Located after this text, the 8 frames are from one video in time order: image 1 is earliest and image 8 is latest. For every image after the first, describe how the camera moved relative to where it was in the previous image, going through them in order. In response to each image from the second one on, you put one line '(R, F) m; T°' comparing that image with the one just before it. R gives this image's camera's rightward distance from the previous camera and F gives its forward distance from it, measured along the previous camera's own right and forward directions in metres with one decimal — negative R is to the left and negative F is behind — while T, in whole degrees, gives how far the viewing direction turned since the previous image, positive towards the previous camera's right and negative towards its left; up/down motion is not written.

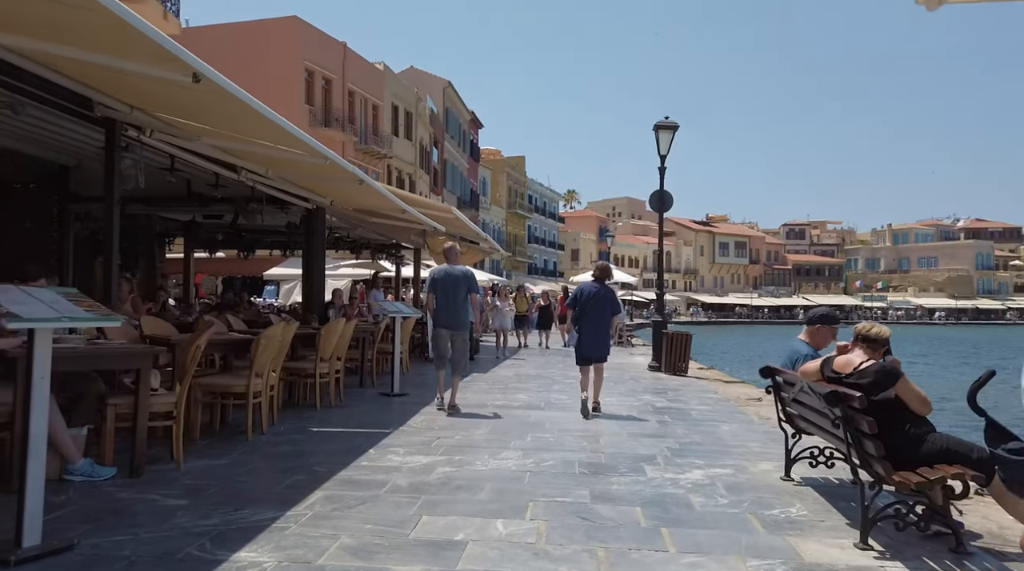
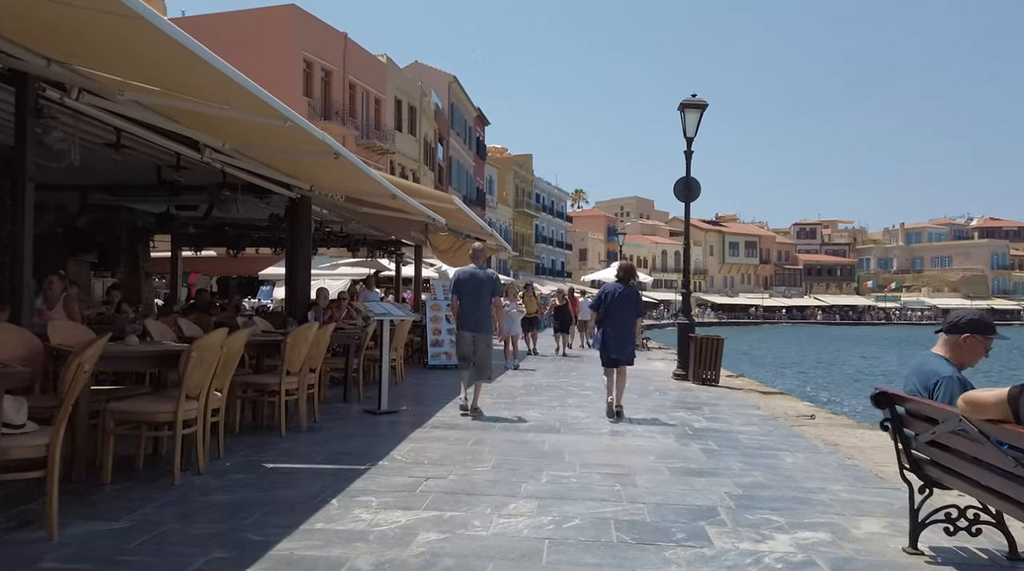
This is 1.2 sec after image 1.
(0.0, +1.7) m; 0°
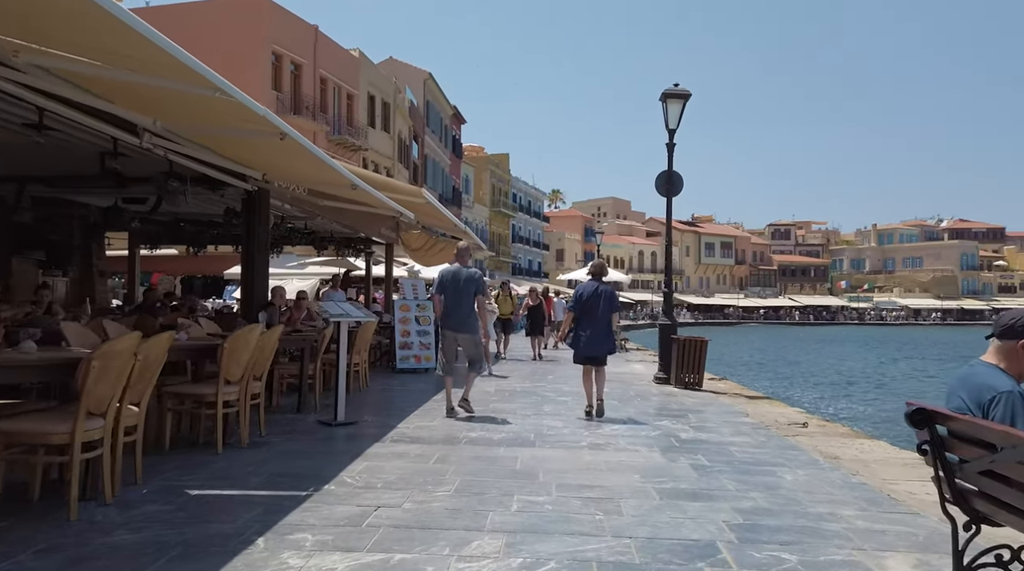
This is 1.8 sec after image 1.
(+0.1, +0.8) m; +1°
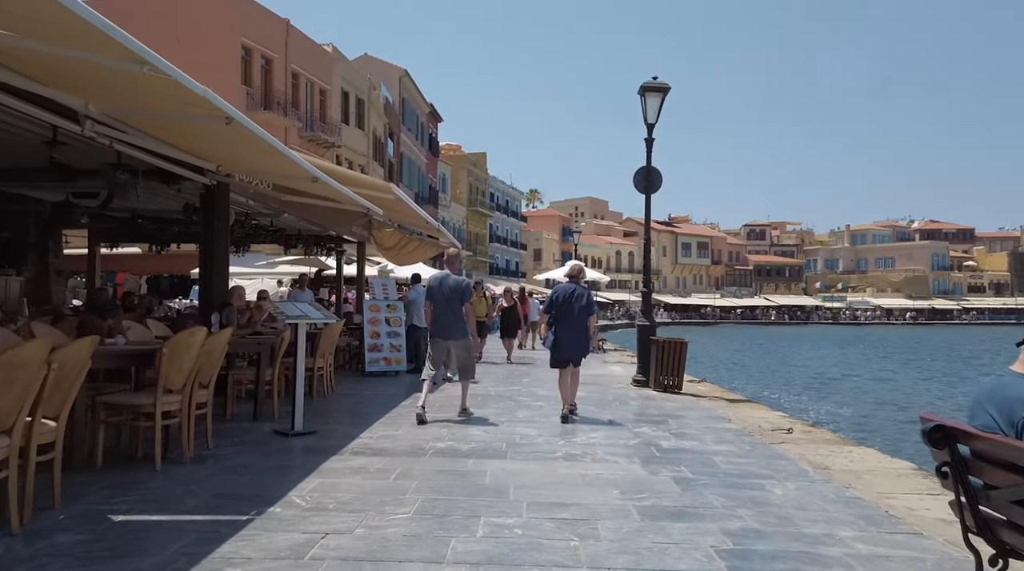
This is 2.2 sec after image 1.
(+0.1, +0.5) m; +1°
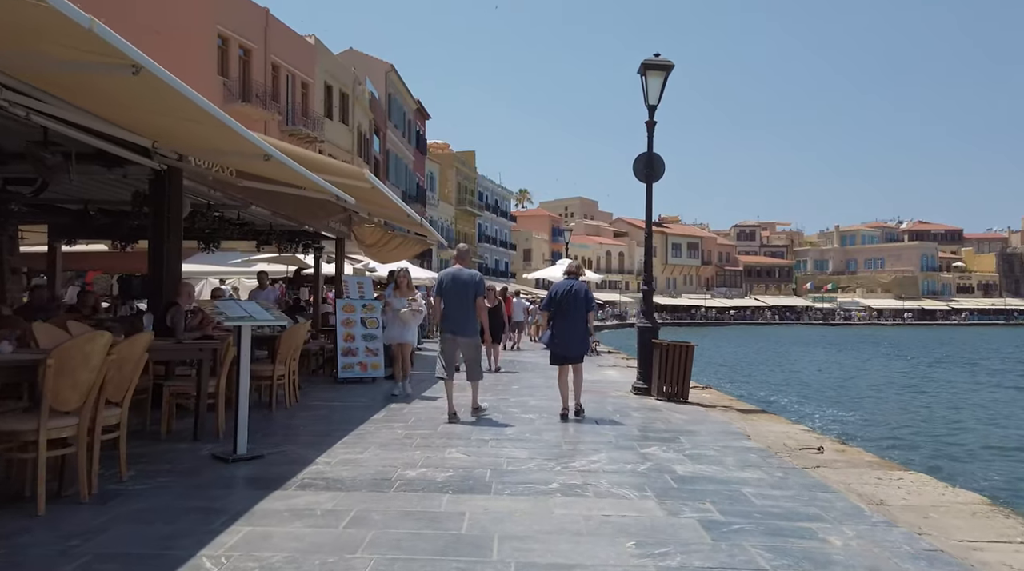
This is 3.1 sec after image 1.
(0.0, +1.3) m; +1°
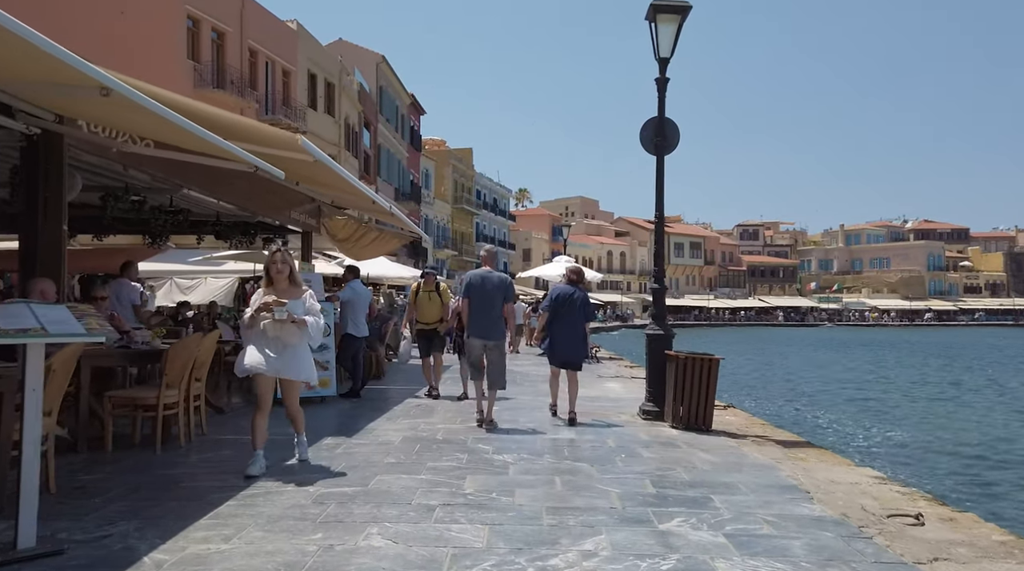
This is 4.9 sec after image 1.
(+0.2, +2.4) m; 0°
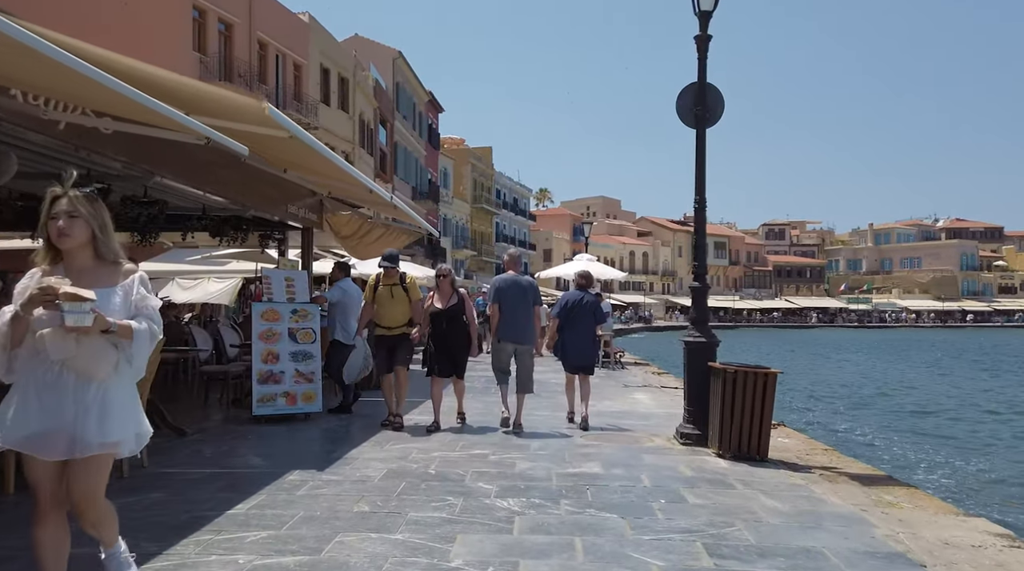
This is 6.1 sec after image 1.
(+0.1, +1.5) m; -1°
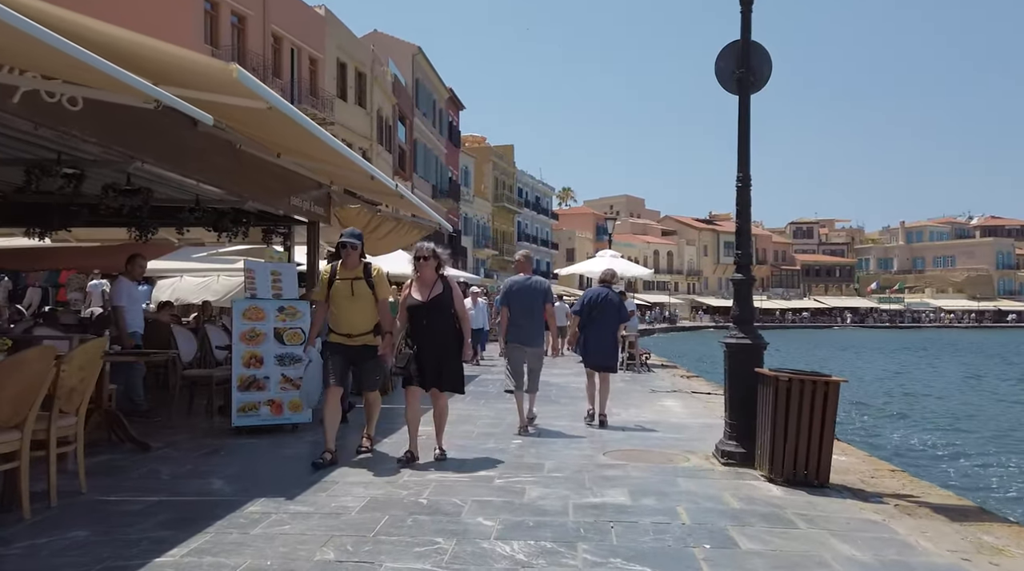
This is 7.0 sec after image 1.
(+0.1, +1.1) m; -1°
